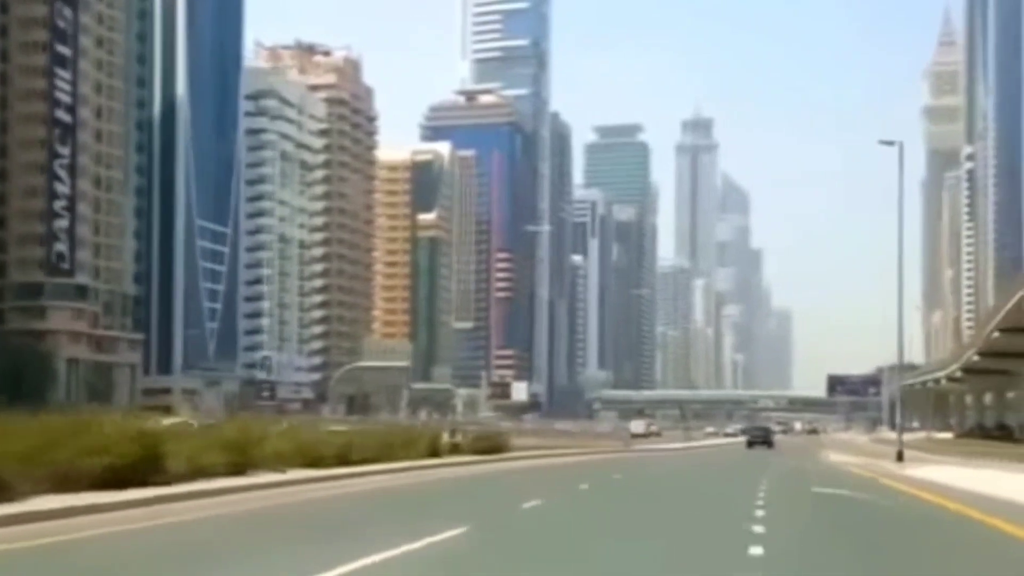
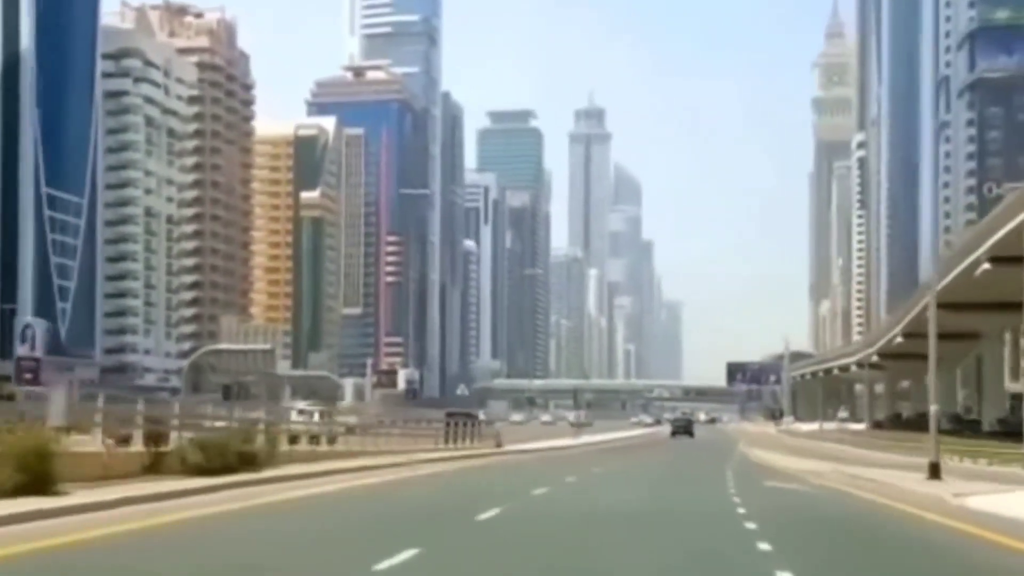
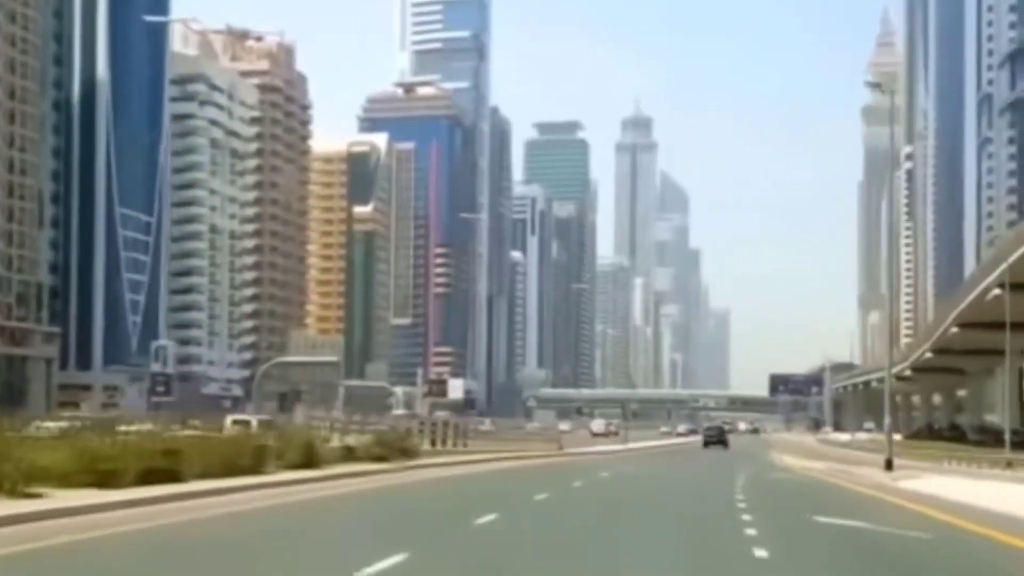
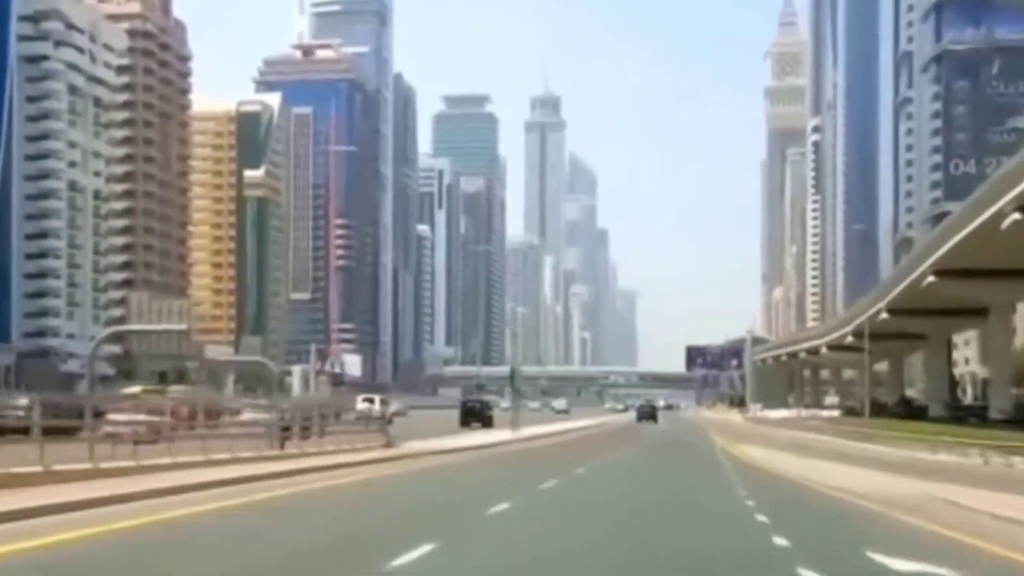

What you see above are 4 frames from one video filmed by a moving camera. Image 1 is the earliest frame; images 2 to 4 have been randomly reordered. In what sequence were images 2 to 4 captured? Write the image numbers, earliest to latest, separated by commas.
3, 2, 4
